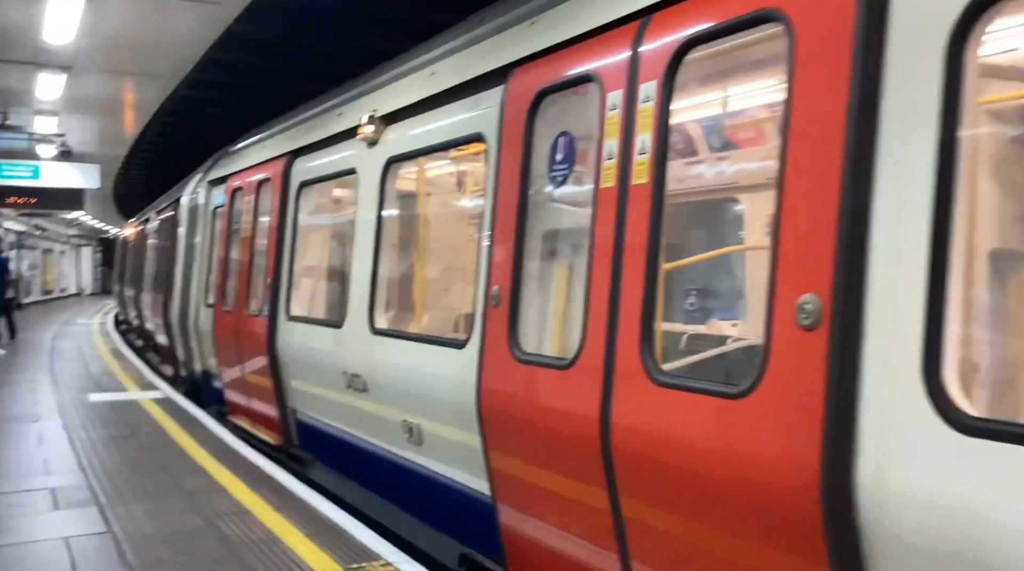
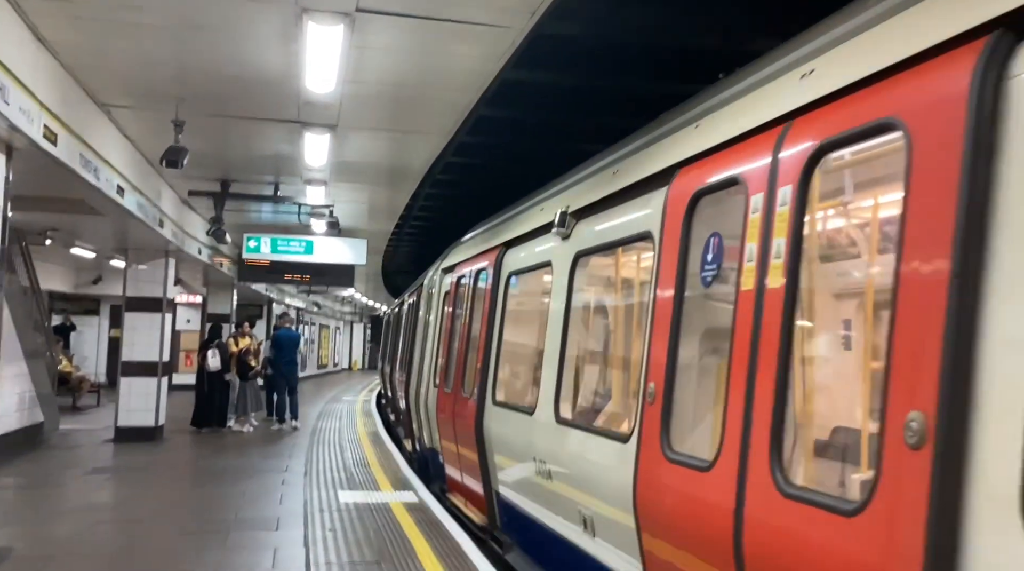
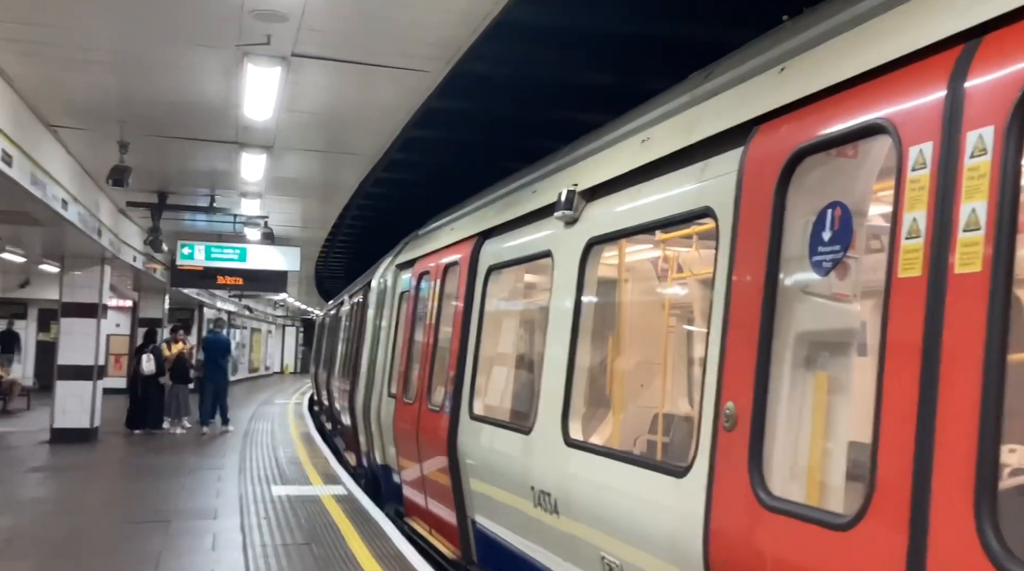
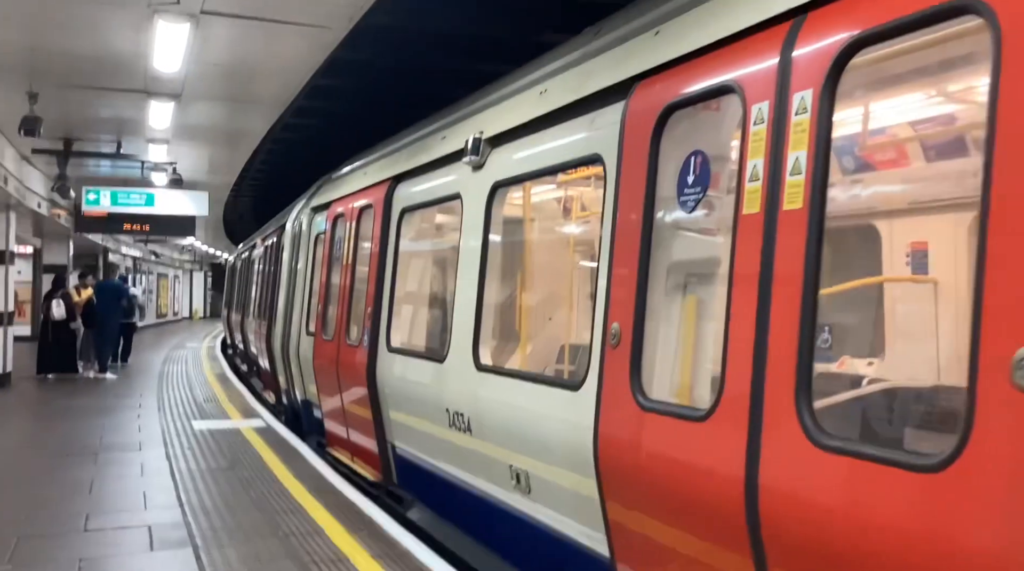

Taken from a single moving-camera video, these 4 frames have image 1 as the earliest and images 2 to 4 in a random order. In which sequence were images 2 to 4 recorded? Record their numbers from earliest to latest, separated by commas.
4, 3, 2
